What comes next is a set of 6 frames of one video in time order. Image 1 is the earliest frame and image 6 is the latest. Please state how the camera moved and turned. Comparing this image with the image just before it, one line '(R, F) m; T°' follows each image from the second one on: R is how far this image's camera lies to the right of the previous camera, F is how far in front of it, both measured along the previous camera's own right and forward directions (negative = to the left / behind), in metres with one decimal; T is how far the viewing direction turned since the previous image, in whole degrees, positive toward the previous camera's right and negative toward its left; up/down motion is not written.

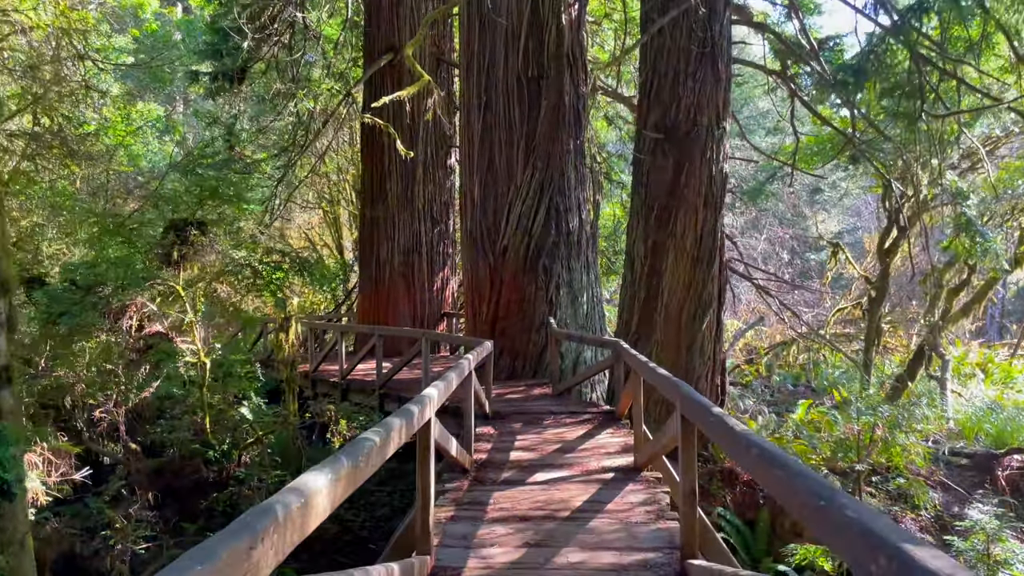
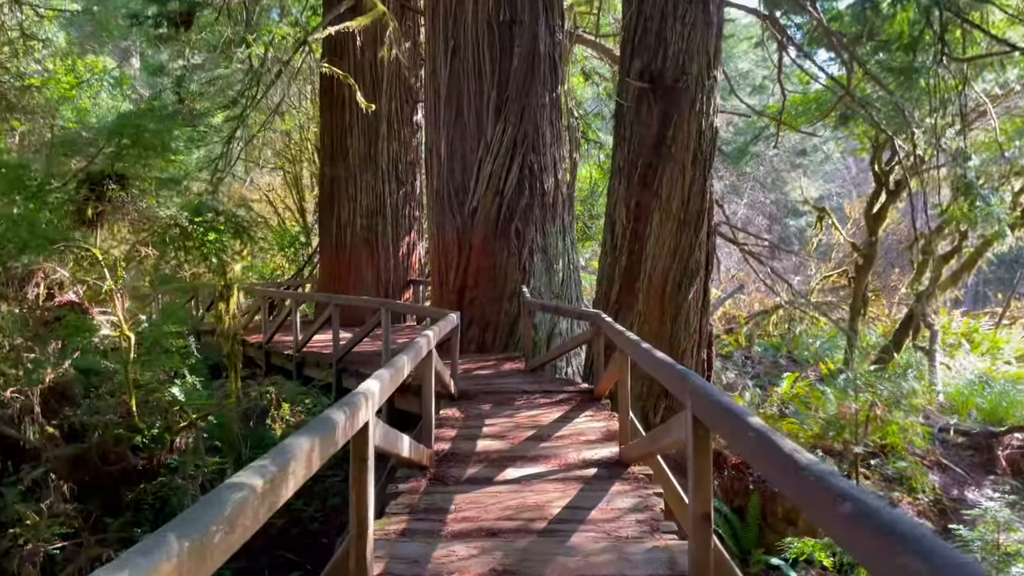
(0.0, +0.7) m; +2°
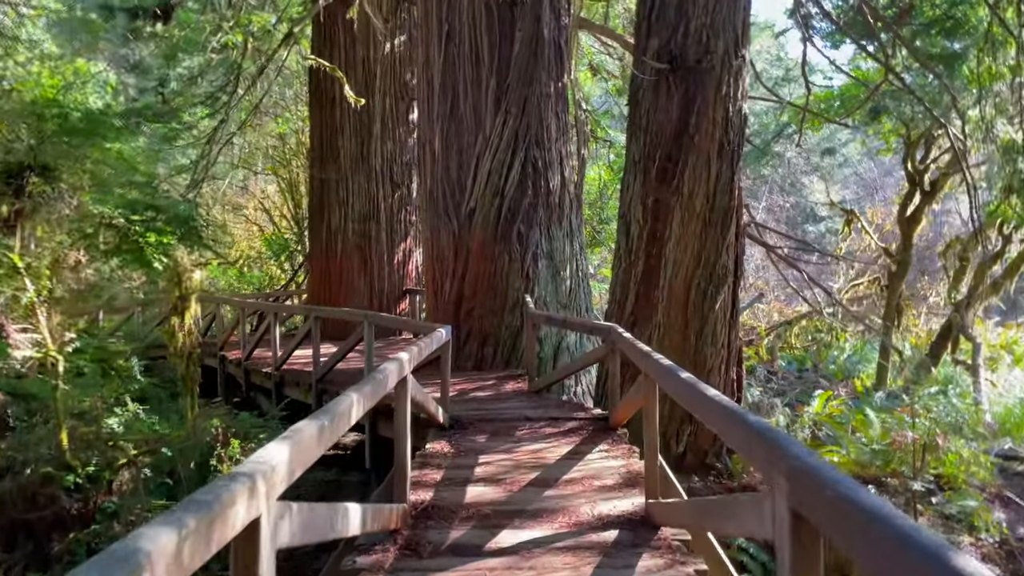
(0.0, +0.8) m; 0°
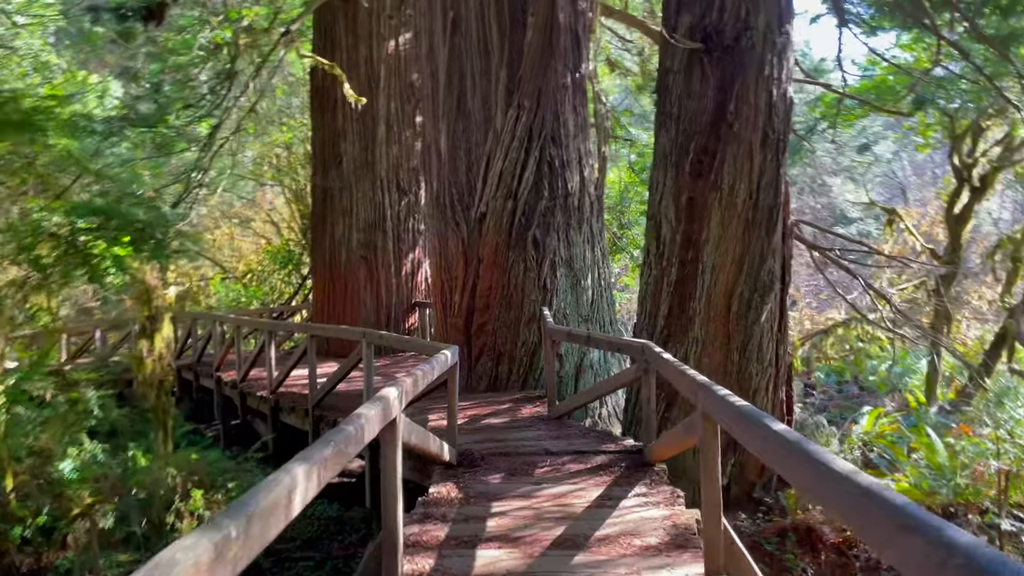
(0.0, +0.7) m; -1°
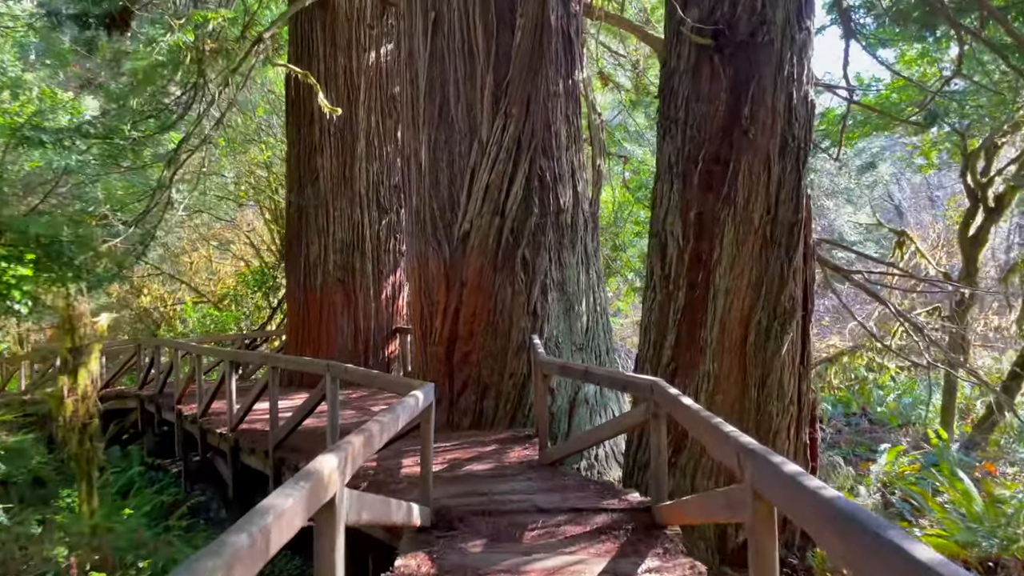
(0.0, +0.6) m; +1°
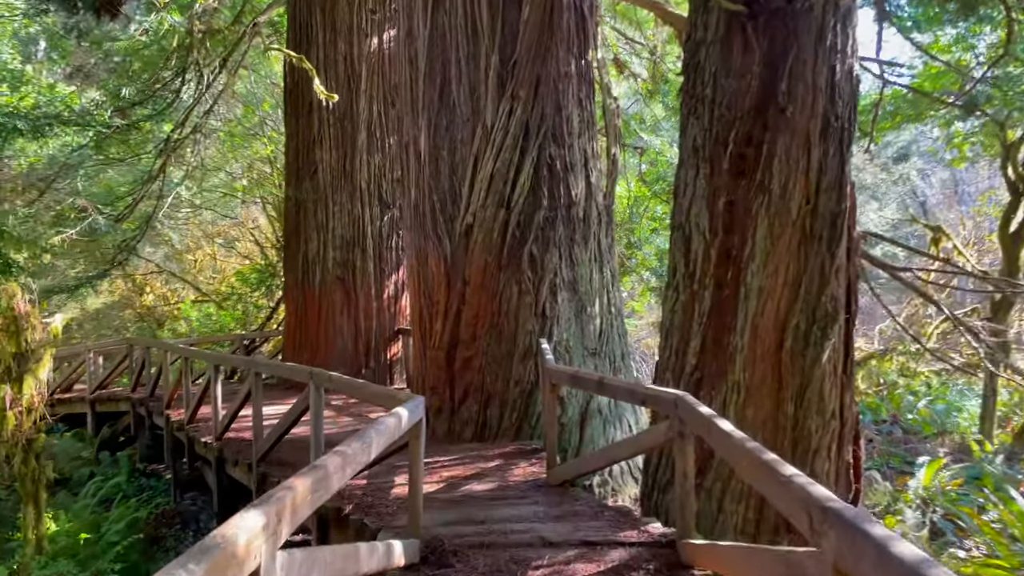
(0.0, +0.5) m; -1°
